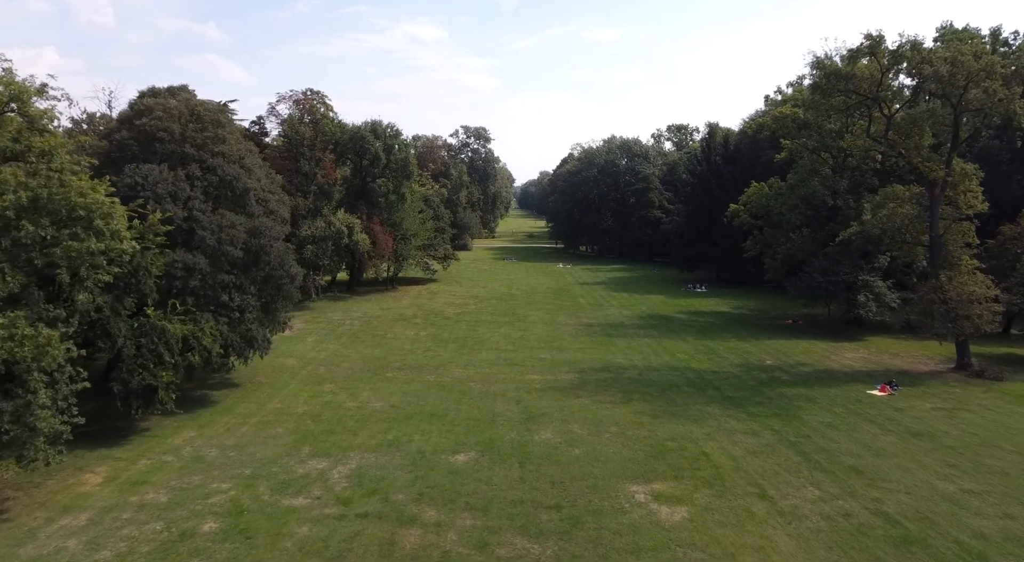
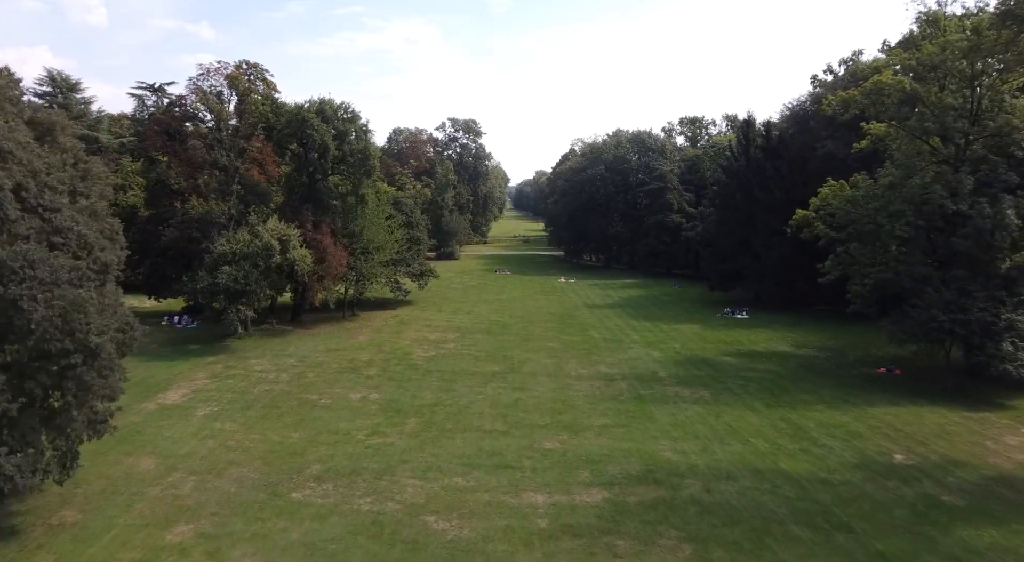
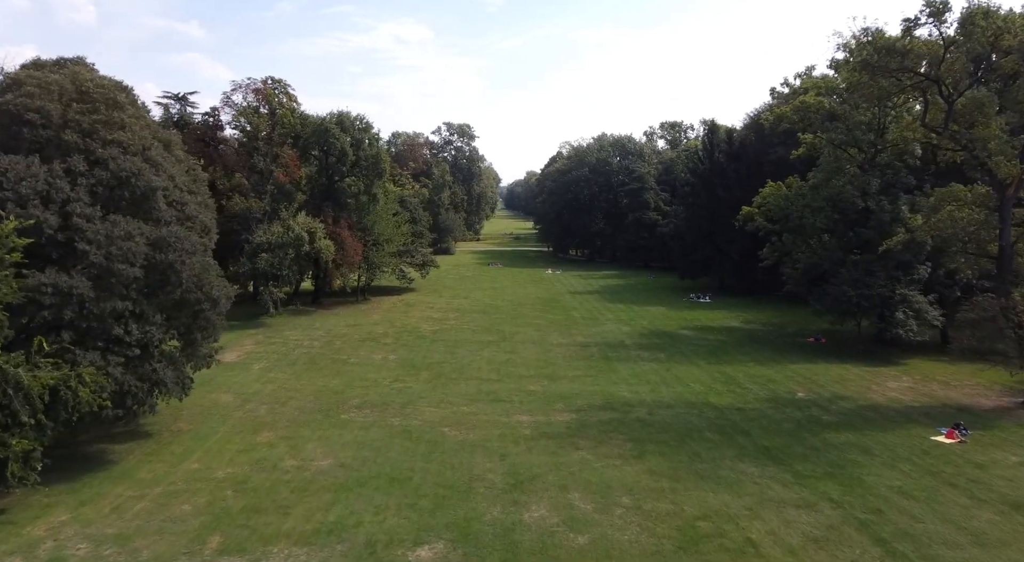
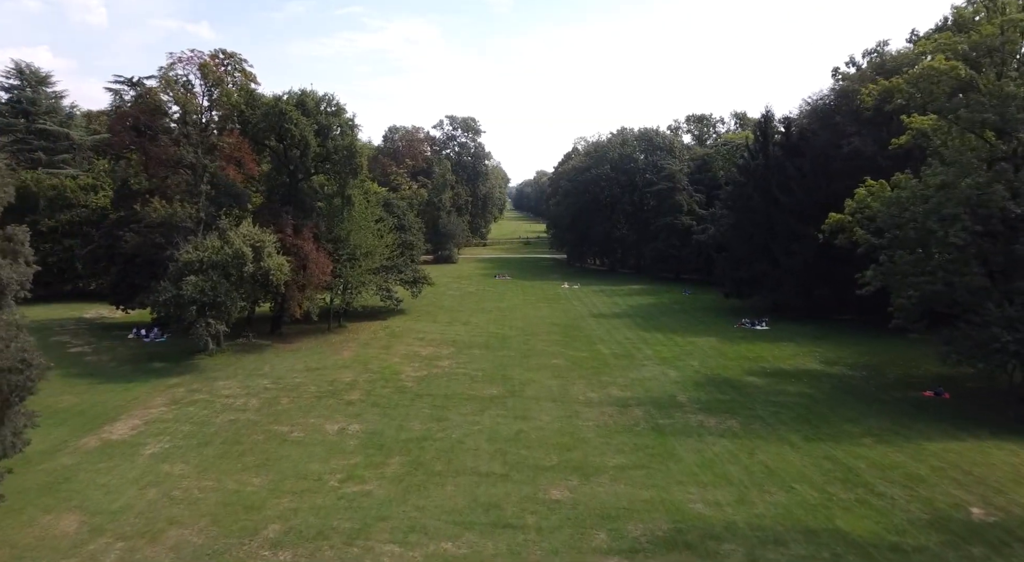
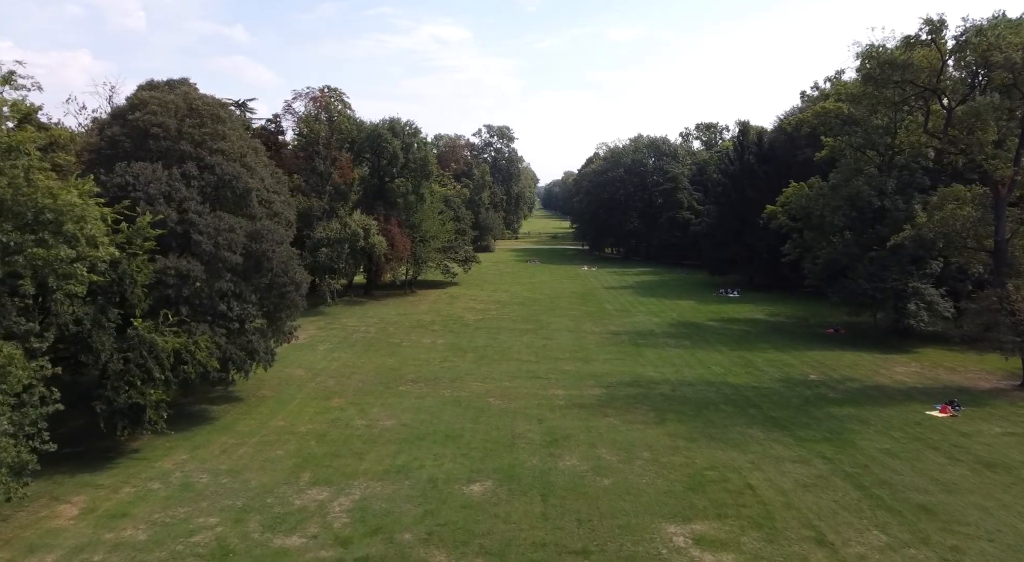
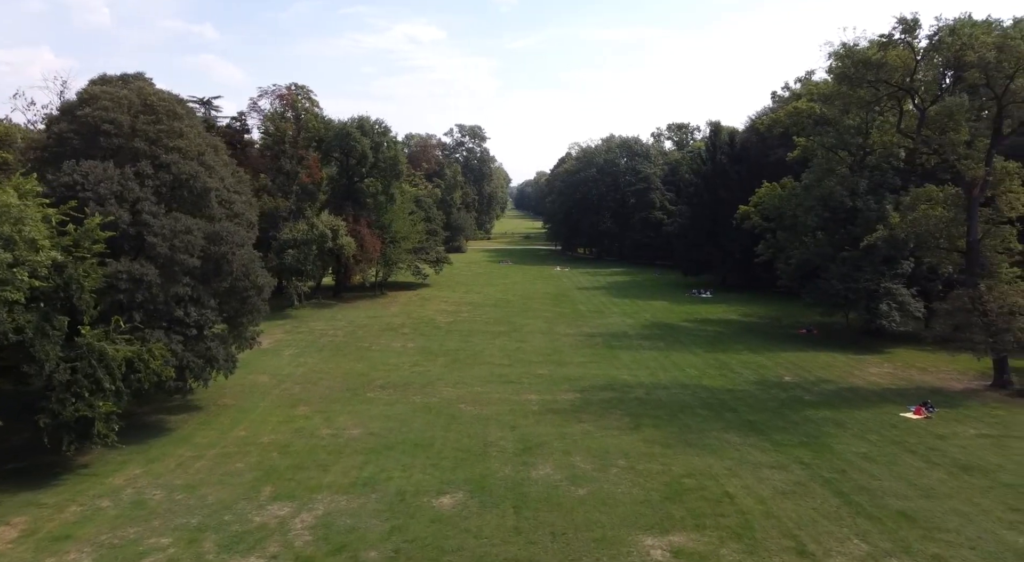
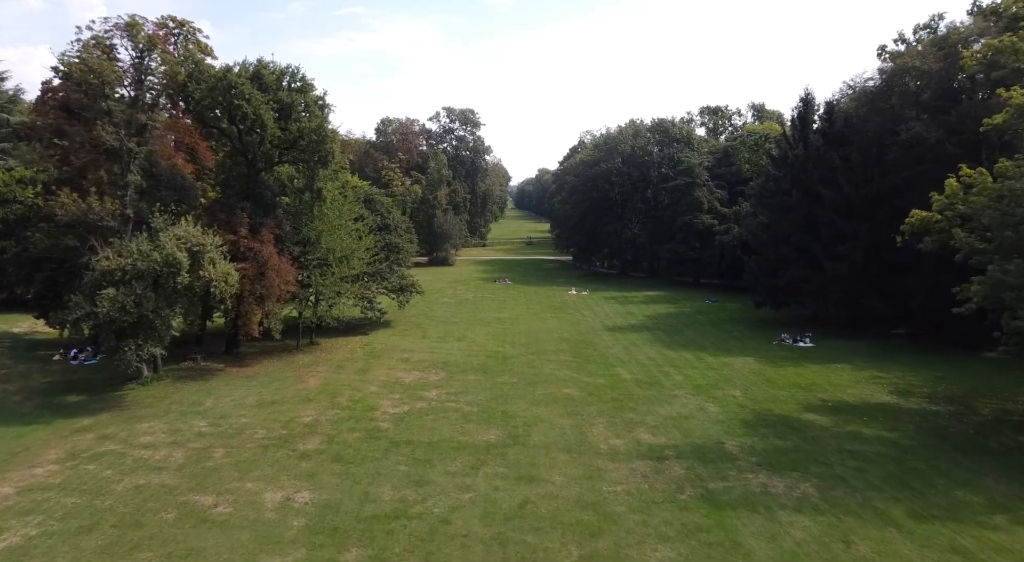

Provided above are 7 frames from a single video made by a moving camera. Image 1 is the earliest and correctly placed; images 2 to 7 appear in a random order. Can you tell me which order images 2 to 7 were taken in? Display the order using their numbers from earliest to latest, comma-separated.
5, 6, 3, 2, 4, 7
